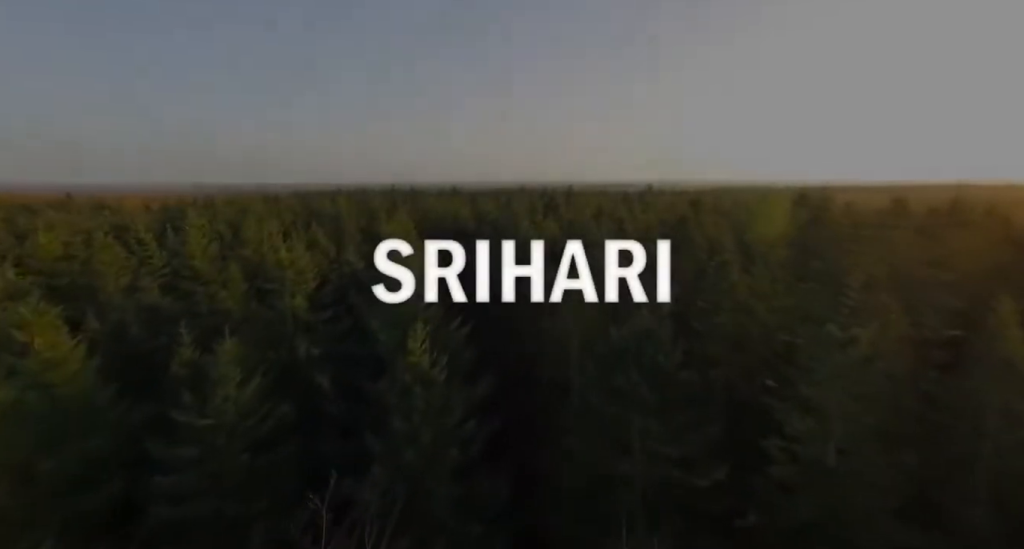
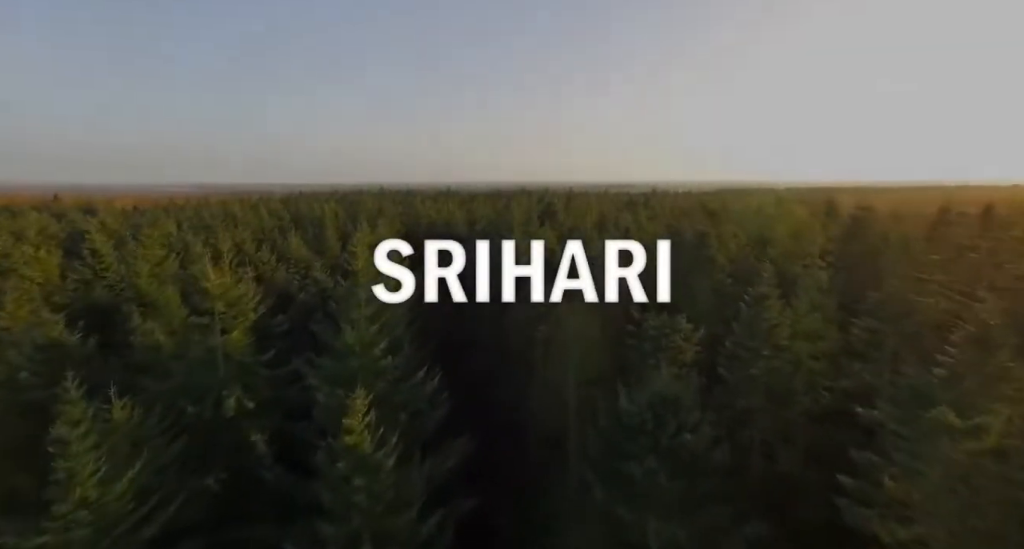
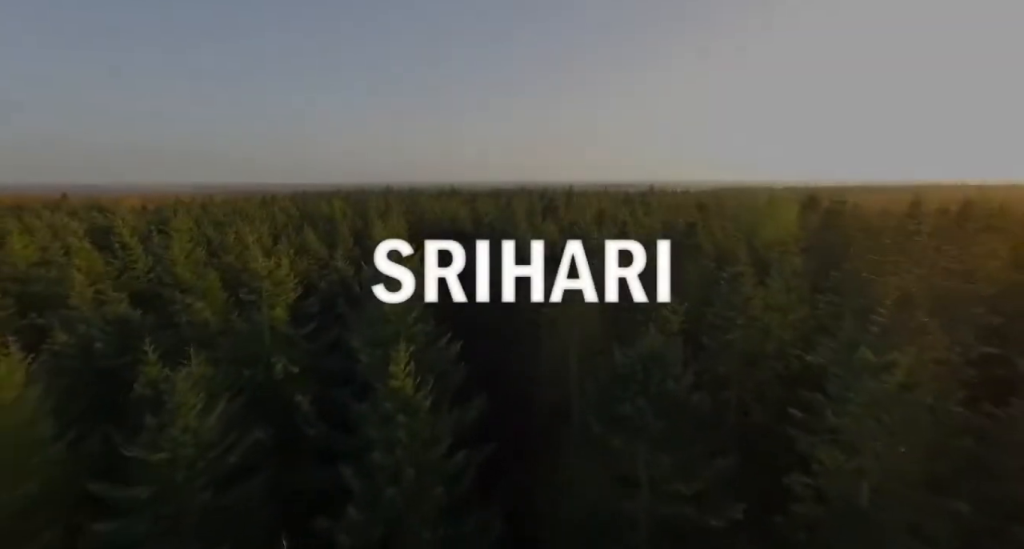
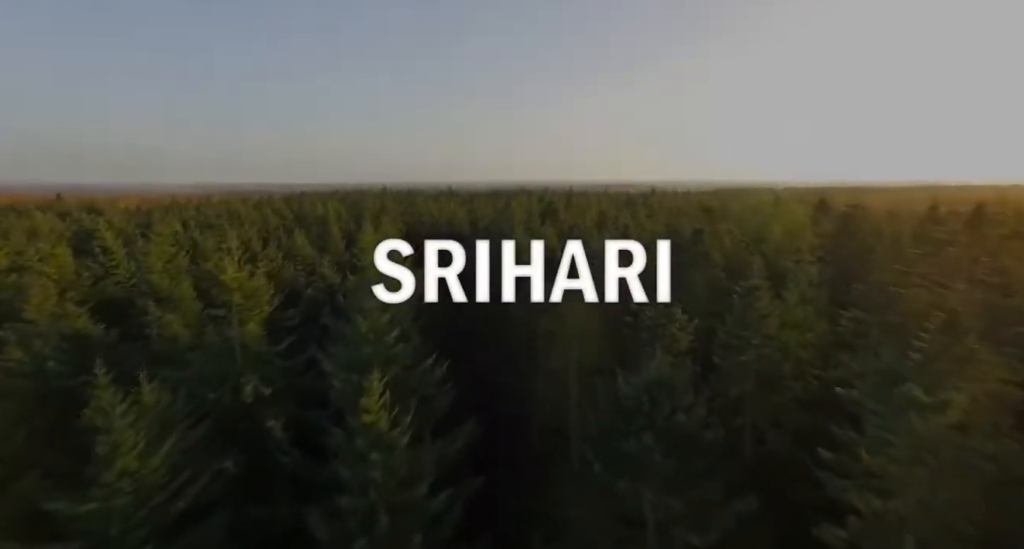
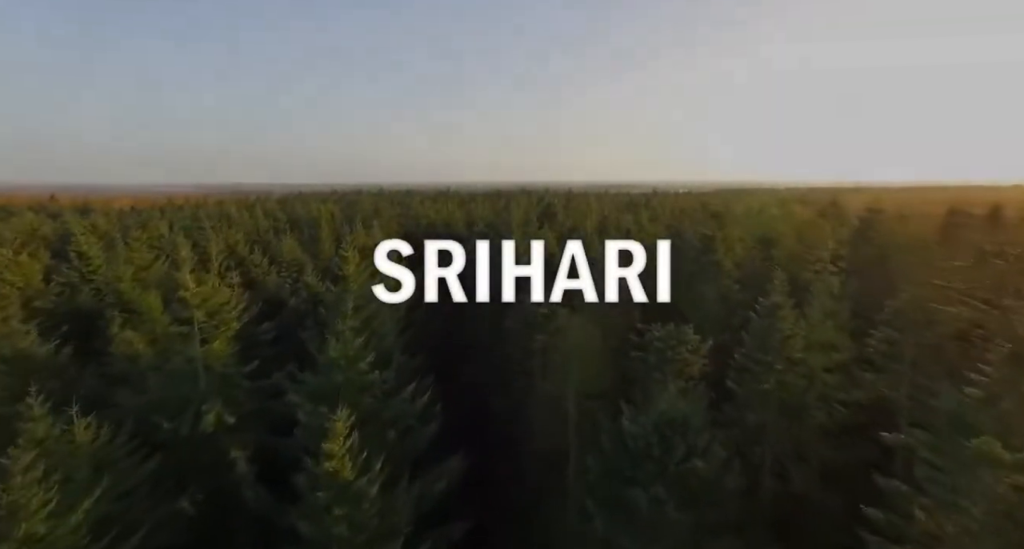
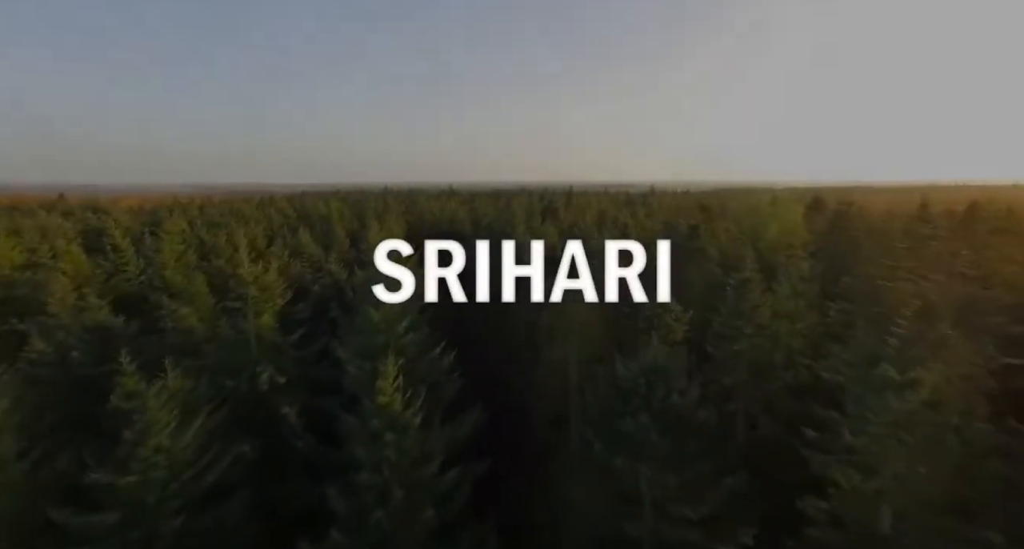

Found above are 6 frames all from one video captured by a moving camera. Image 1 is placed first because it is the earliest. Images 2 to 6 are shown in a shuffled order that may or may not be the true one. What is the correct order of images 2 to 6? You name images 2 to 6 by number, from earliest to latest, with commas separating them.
3, 6, 4, 2, 5
